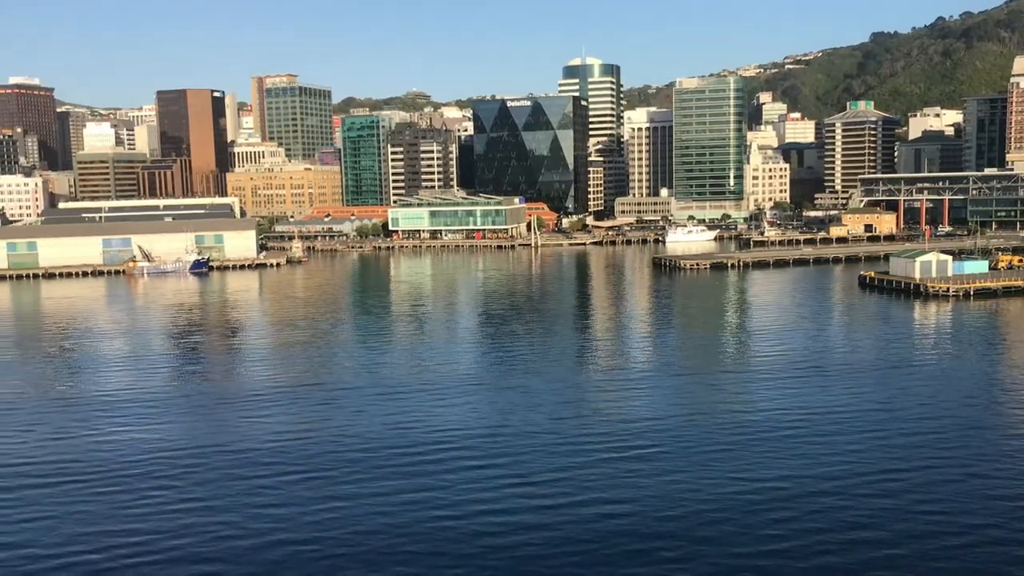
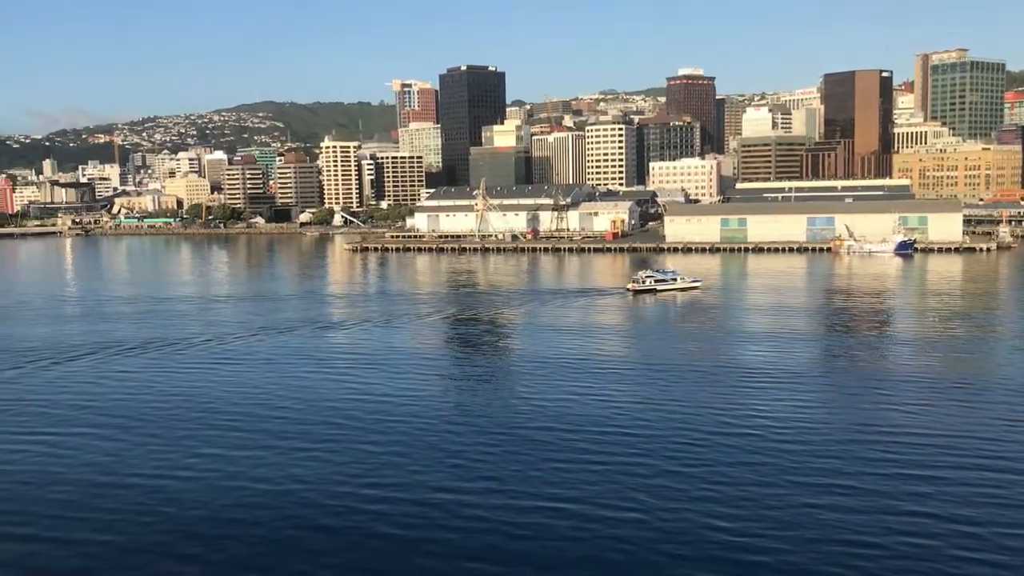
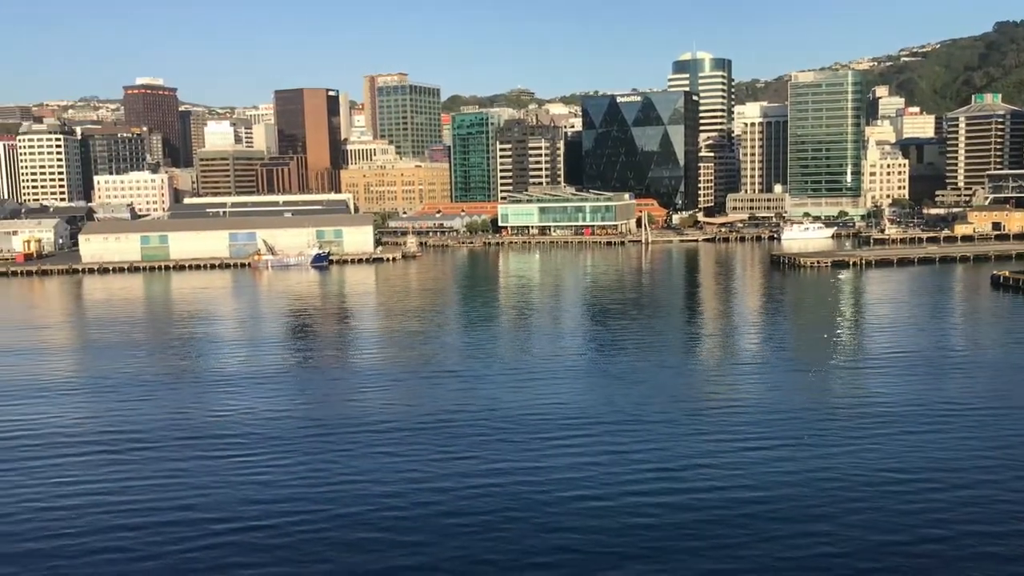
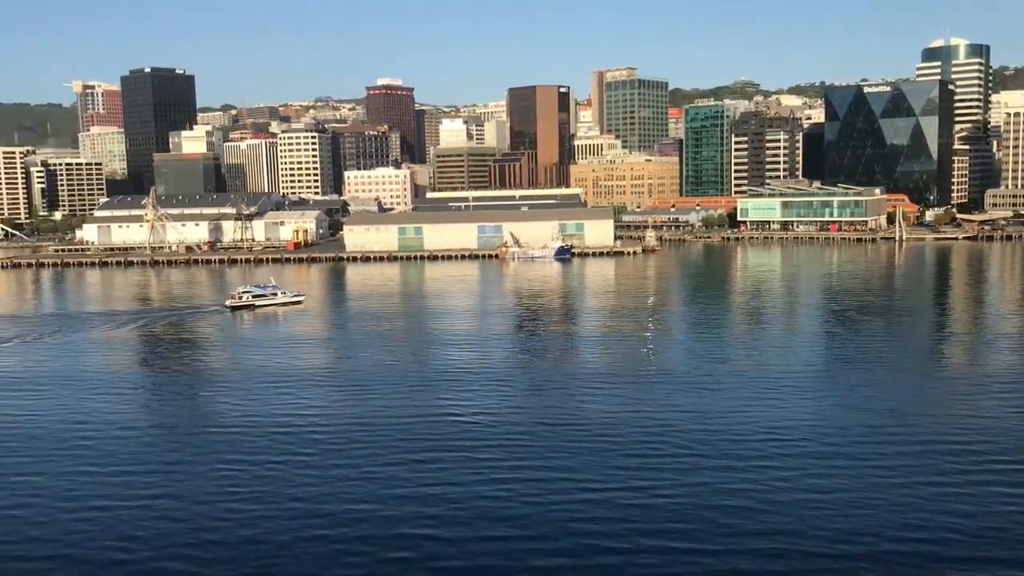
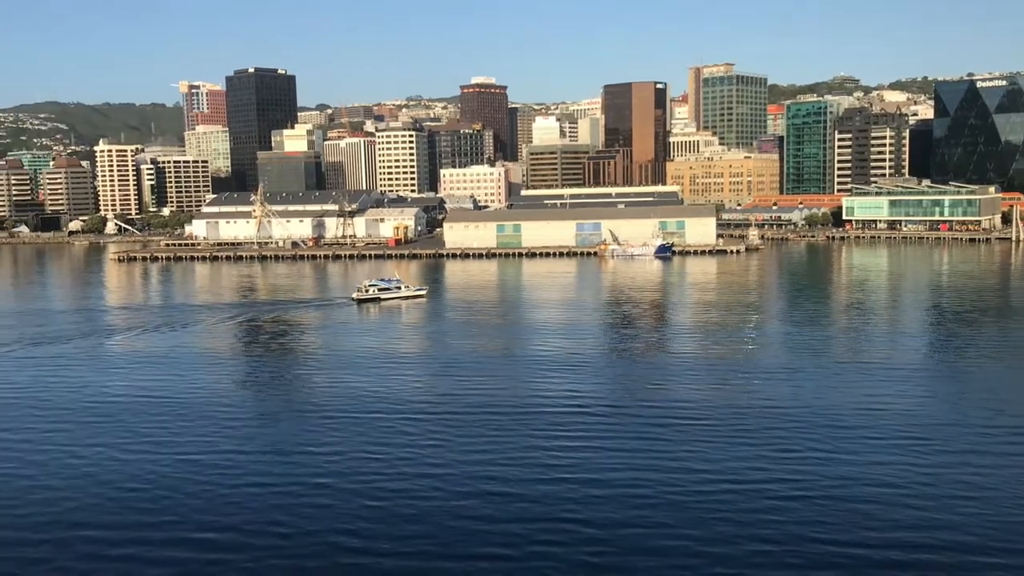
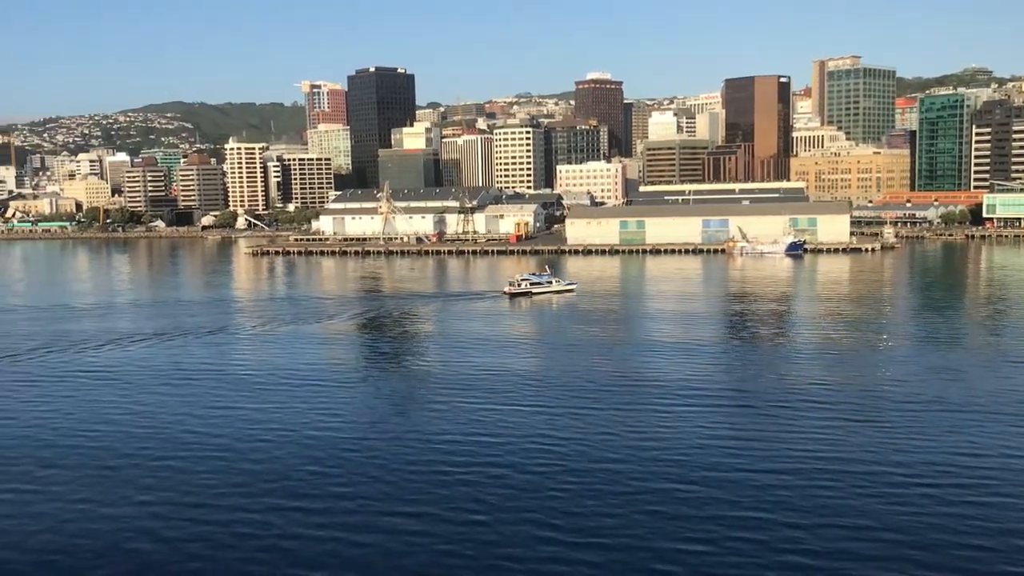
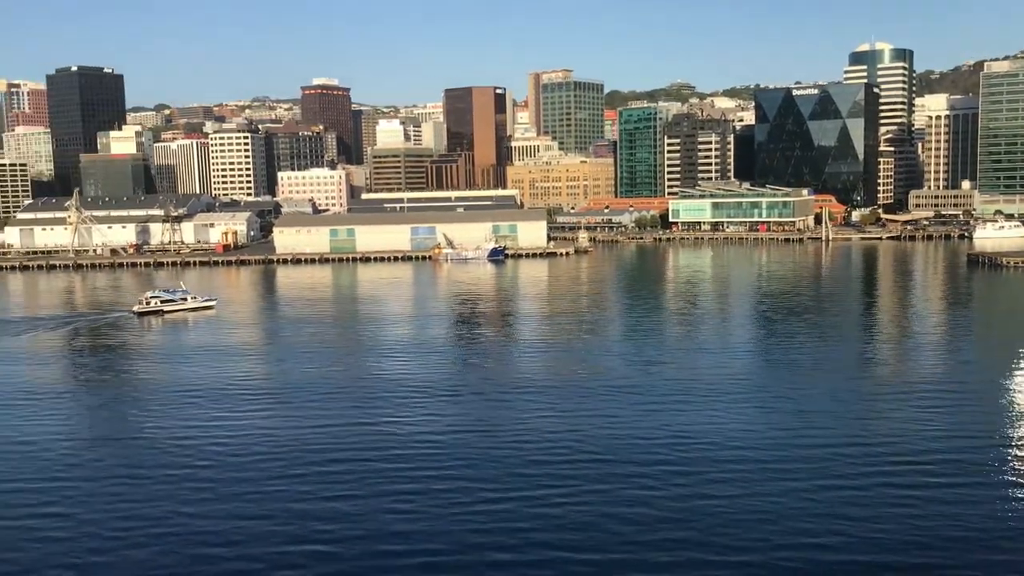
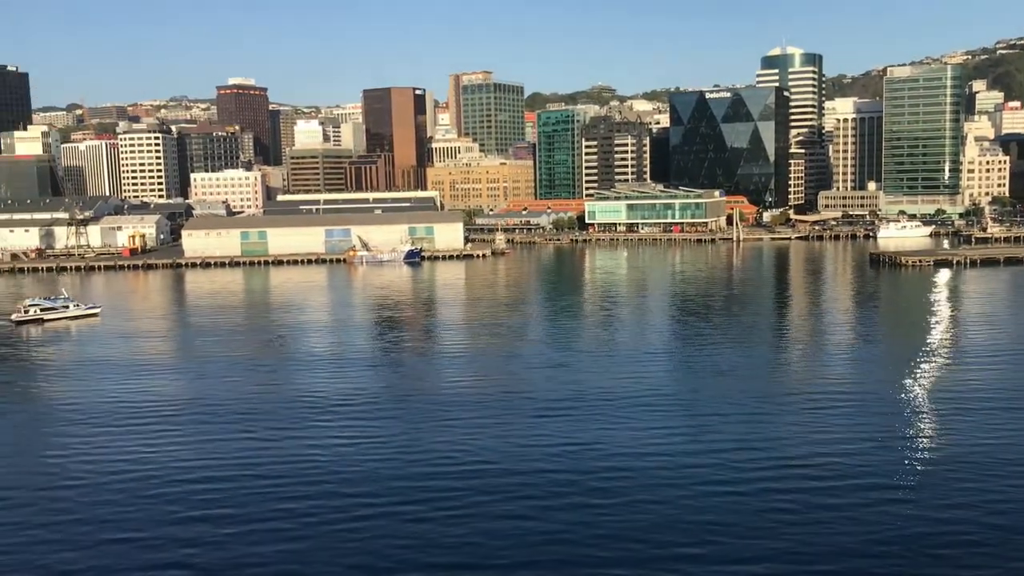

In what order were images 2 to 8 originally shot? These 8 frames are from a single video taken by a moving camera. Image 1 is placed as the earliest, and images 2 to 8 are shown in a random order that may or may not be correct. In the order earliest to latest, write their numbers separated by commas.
3, 8, 7, 4, 5, 6, 2
